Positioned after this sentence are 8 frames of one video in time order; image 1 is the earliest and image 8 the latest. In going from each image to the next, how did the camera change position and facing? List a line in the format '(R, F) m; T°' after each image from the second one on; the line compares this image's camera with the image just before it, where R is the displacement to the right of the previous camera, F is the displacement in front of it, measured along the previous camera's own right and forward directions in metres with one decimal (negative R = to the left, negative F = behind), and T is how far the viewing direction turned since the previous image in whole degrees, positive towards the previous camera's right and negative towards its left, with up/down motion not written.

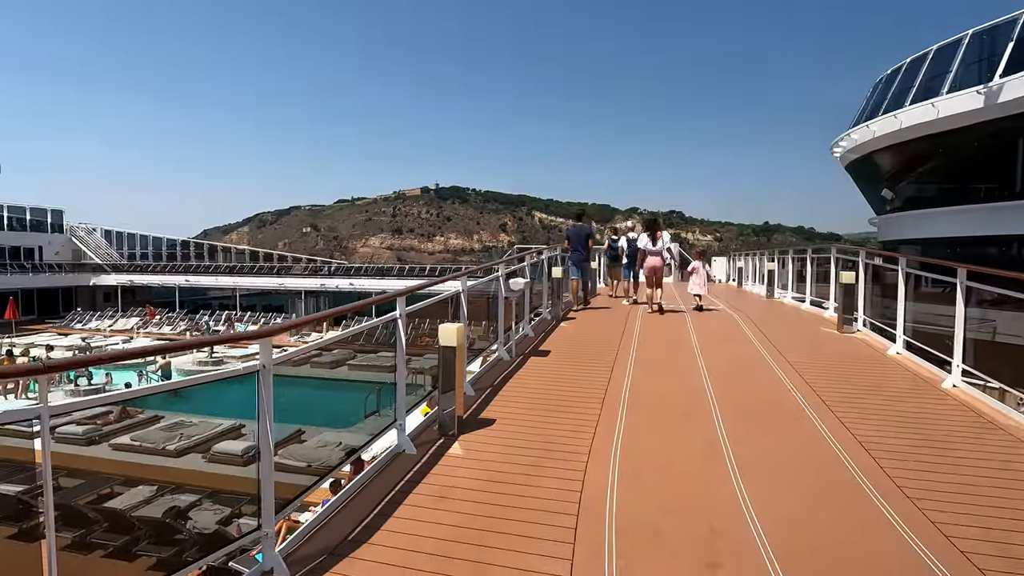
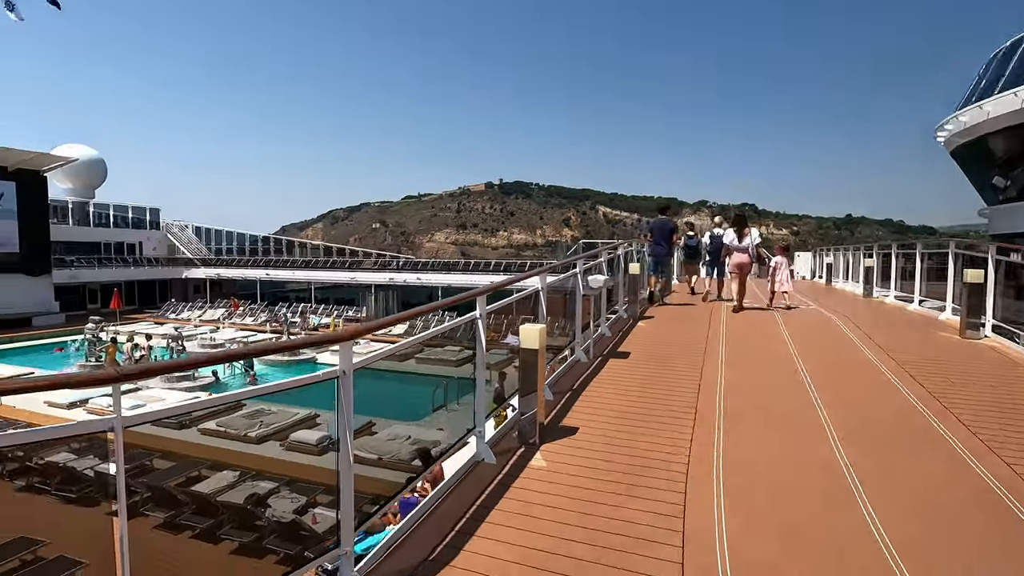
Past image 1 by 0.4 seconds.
(-0.1, +0.1) m; -6°
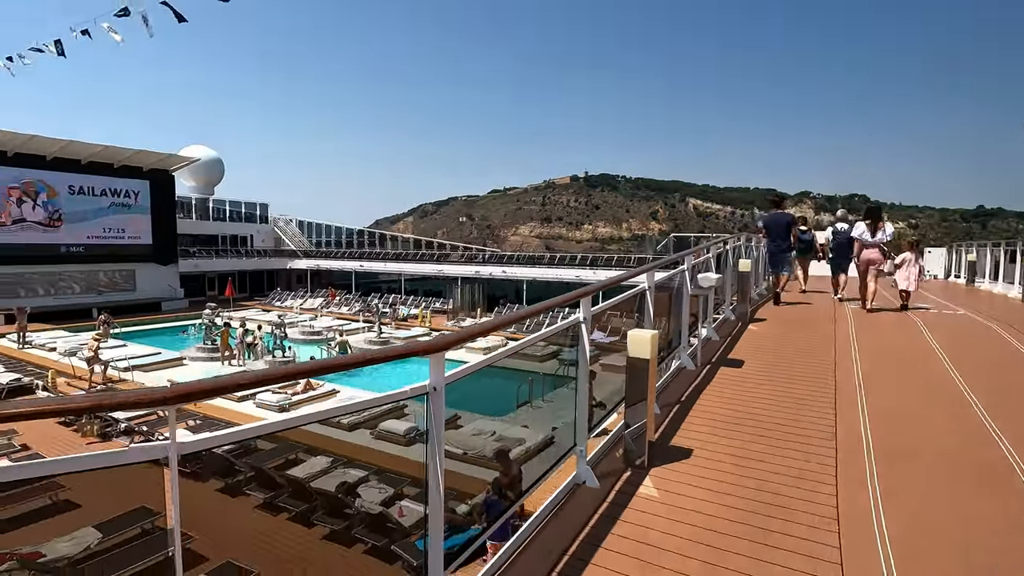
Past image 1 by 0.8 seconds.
(-0.1, +0.2) m; -9°
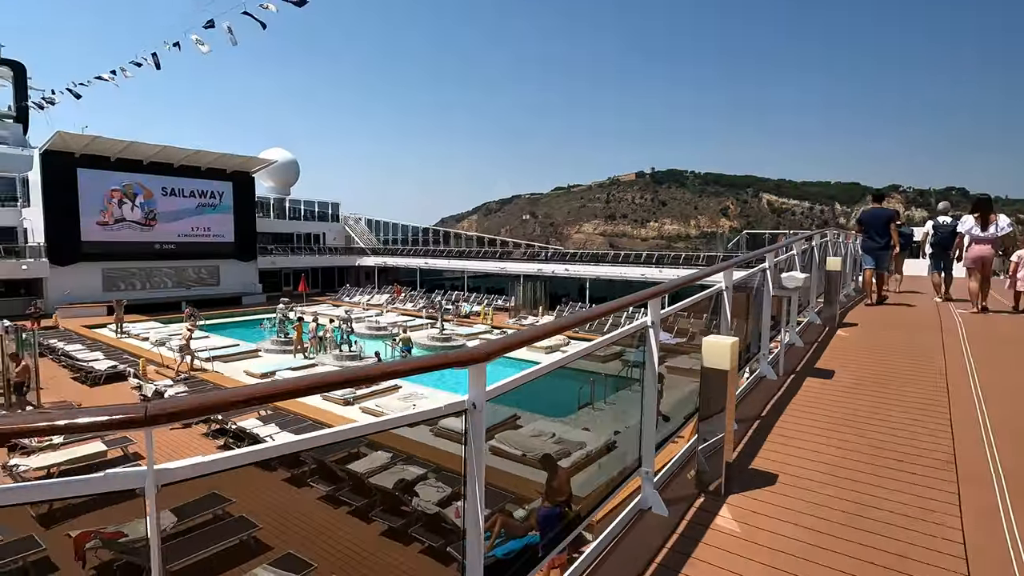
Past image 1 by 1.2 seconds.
(0.0, +0.2) m; -6°
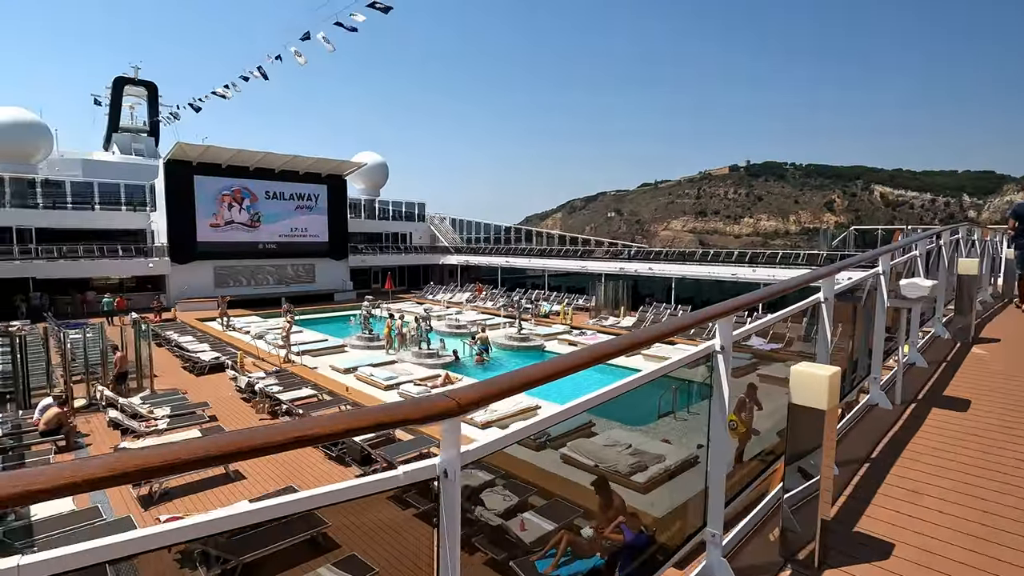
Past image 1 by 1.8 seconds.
(+0.1, +0.3) m; -9°
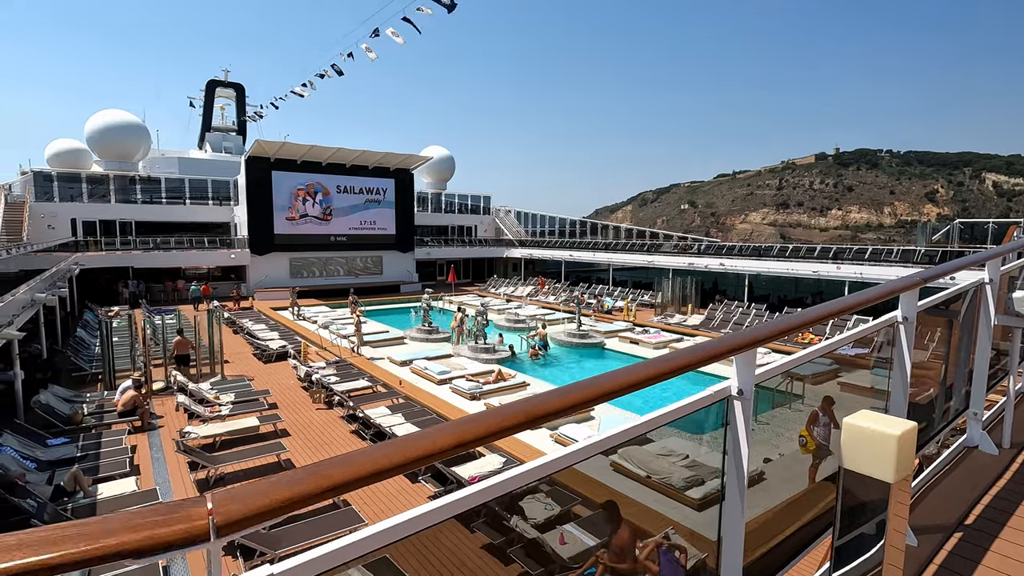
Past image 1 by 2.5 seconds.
(+0.2, +0.3) m; -7°
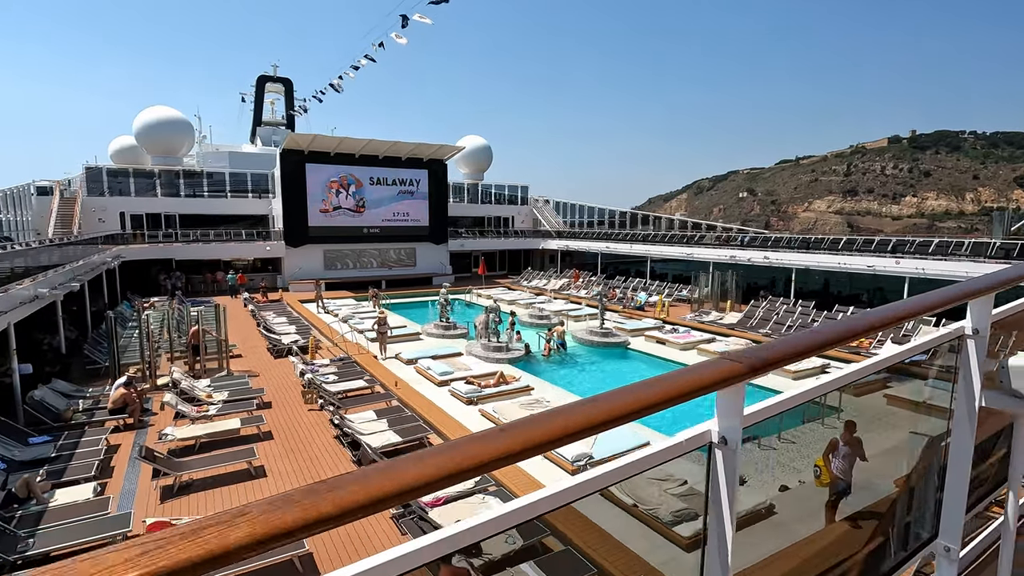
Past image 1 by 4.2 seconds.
(+0.9, +0.8) m; -5°
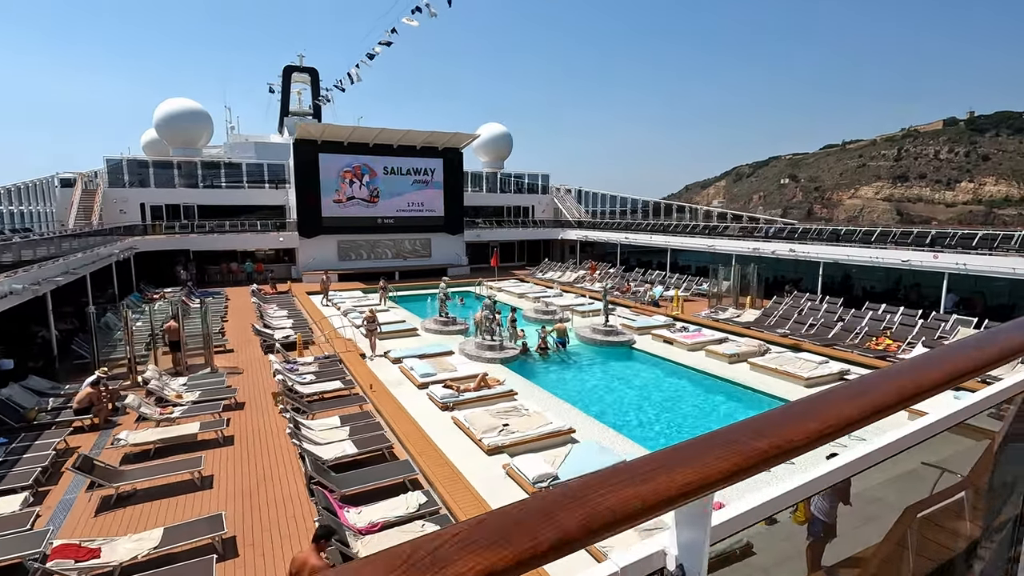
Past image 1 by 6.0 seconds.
(+0.9, +0.7) m; -4°
